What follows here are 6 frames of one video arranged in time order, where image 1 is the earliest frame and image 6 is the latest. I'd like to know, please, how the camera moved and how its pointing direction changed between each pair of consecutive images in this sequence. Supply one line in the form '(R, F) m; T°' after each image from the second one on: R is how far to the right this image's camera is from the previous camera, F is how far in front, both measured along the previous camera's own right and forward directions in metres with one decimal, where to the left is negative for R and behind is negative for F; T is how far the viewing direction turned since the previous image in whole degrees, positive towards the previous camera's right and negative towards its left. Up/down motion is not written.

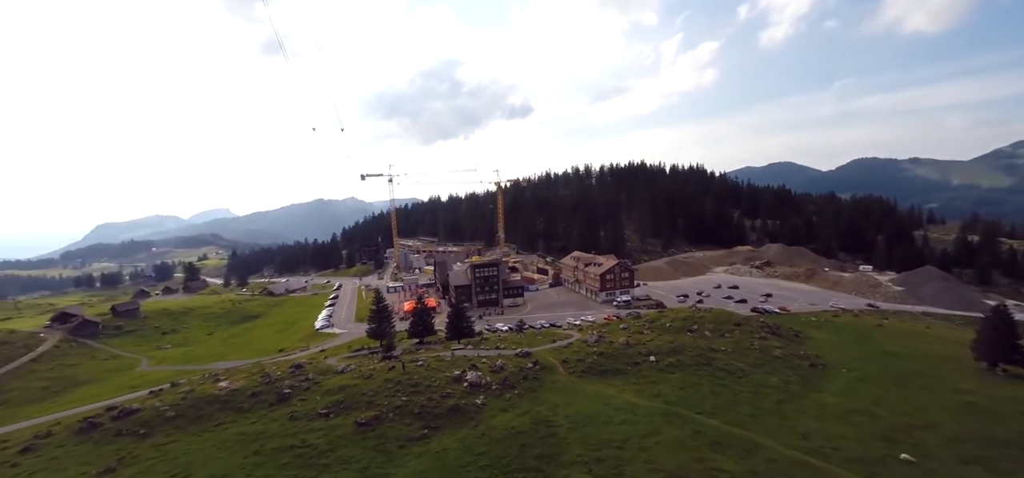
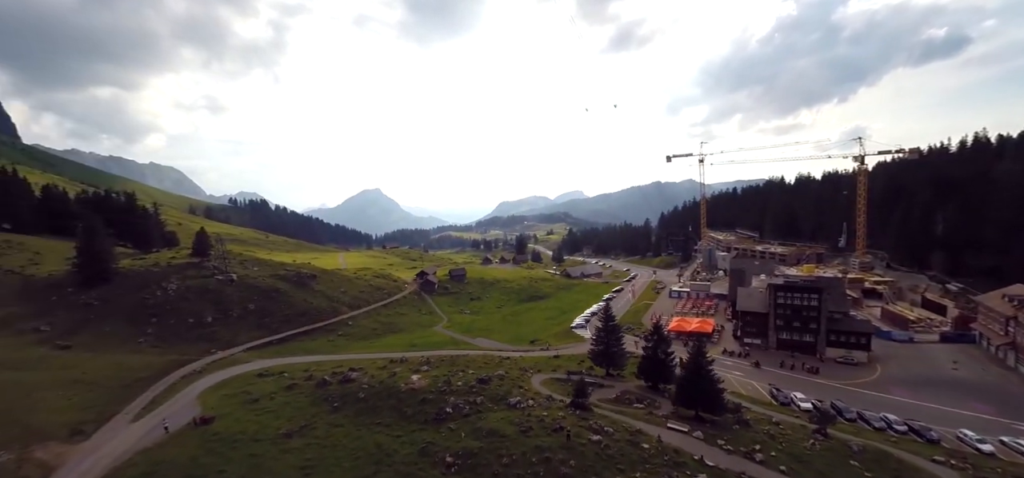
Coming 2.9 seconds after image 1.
(+4.3, +17.0) m; -43°
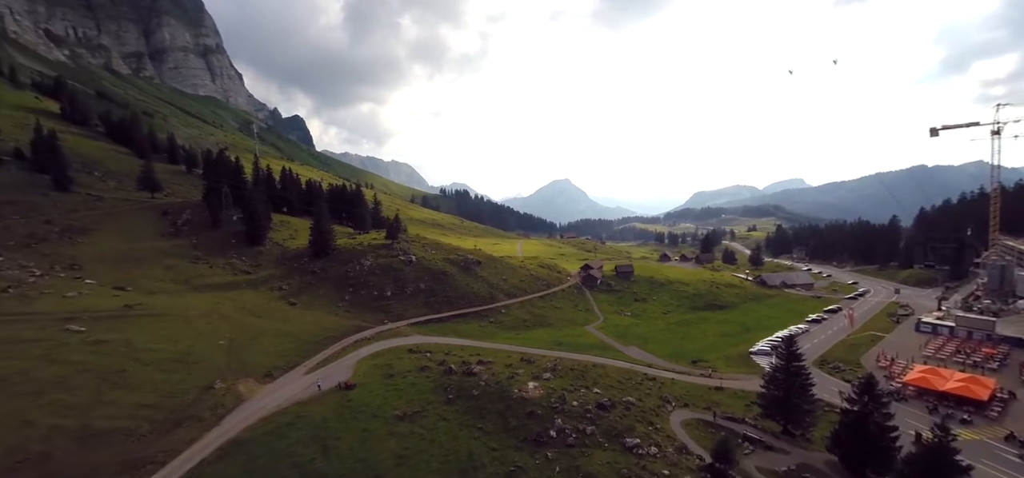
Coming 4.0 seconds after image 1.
(+4.1, +6.3) m; -25°
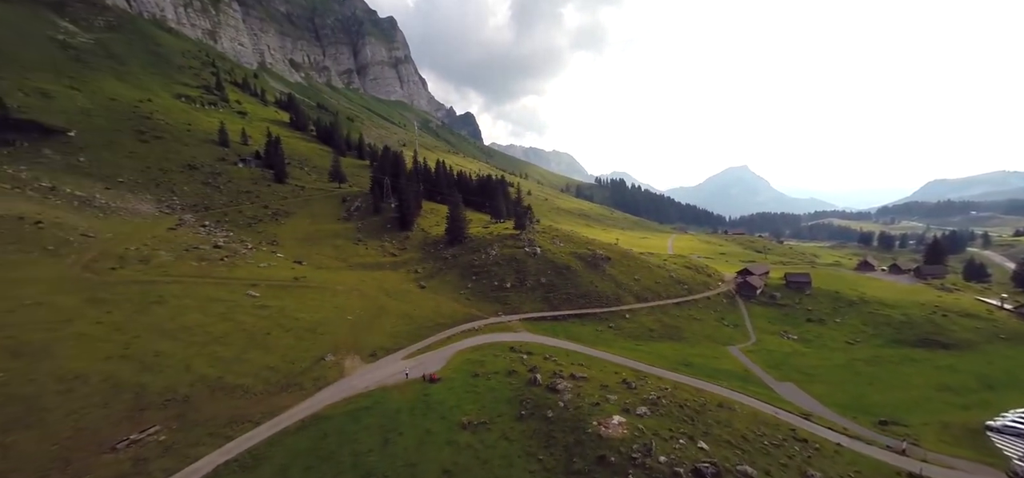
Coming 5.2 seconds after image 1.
(+5.0, +6.4) m; -21°
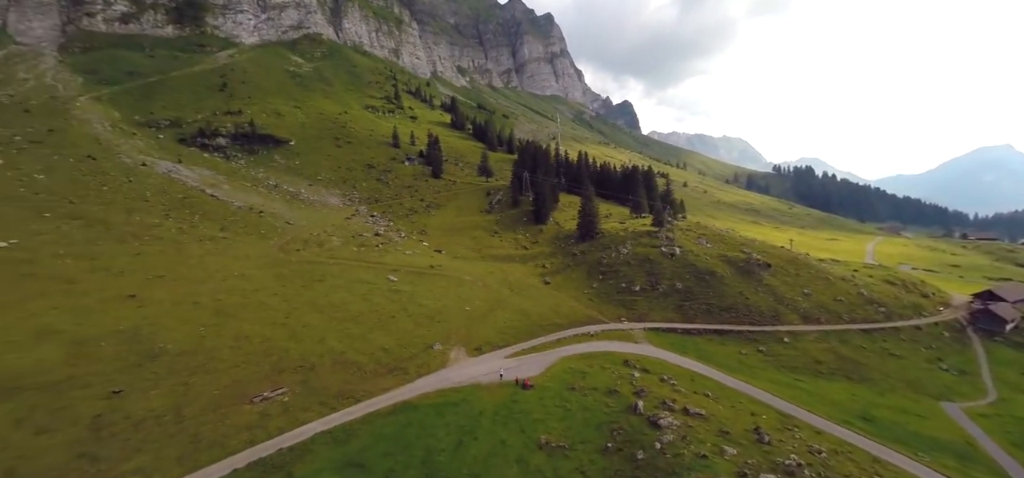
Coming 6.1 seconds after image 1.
(+4.3, +4.7) m; -21°
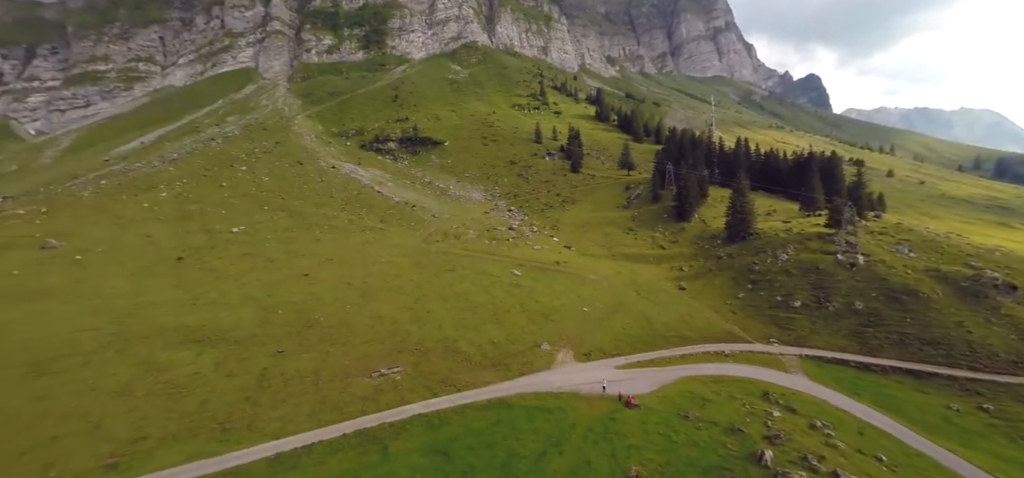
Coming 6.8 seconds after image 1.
(+4.2, +3.4) m; -20°
